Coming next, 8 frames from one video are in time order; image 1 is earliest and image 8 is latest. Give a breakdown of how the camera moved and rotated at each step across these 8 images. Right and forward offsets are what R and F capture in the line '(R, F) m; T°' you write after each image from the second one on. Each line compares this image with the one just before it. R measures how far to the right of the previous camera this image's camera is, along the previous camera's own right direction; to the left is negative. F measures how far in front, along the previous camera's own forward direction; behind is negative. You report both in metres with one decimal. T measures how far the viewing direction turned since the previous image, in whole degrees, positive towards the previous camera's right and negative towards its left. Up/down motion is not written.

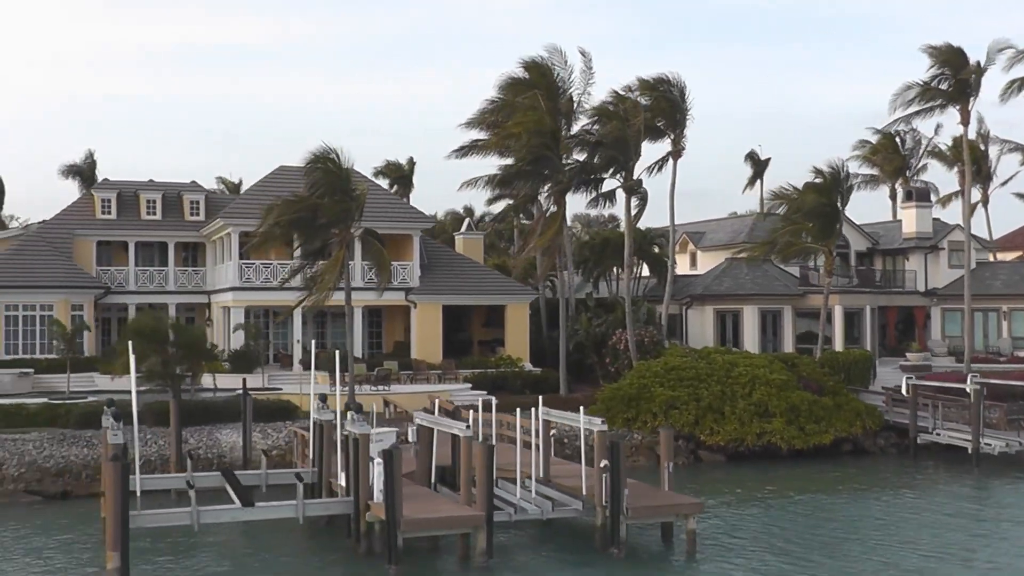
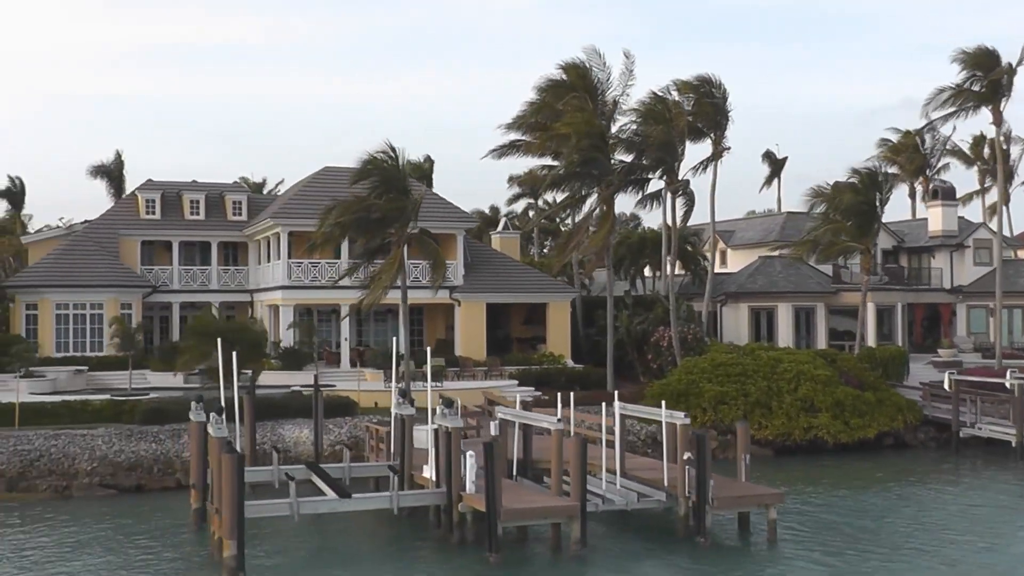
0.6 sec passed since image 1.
(-1.7, -0.6) m; 0°
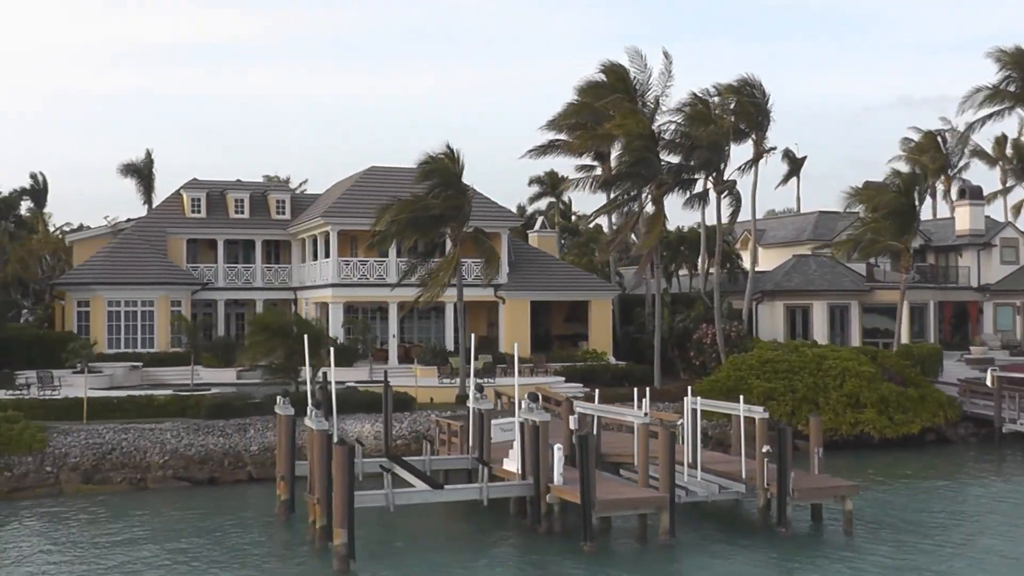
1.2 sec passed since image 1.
(-1.7, -0.6) m; 0°
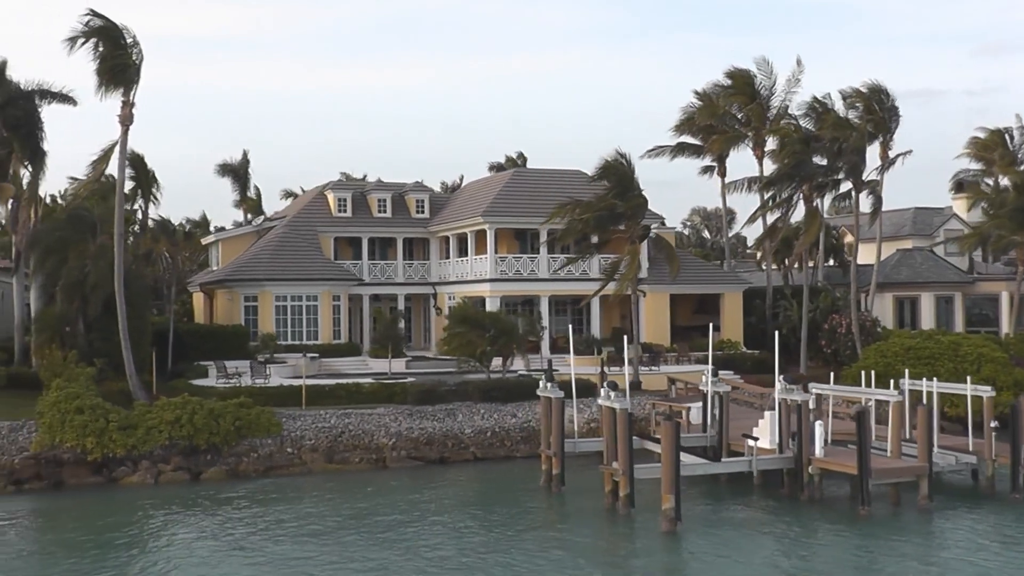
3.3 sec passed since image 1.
(-5.8, -2.3) m; +1°
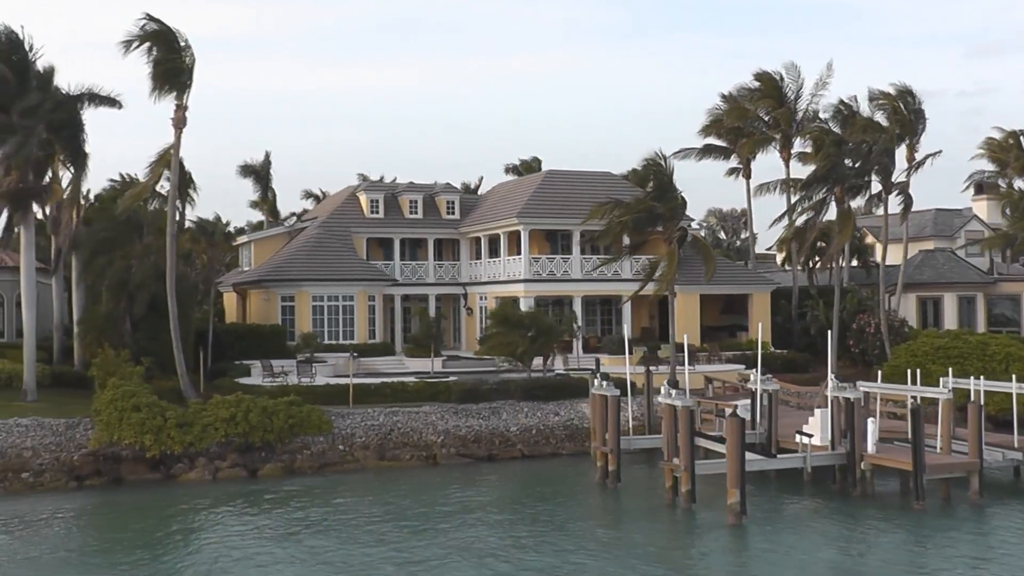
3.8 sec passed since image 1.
(-1.4, -0.6) m; 0°
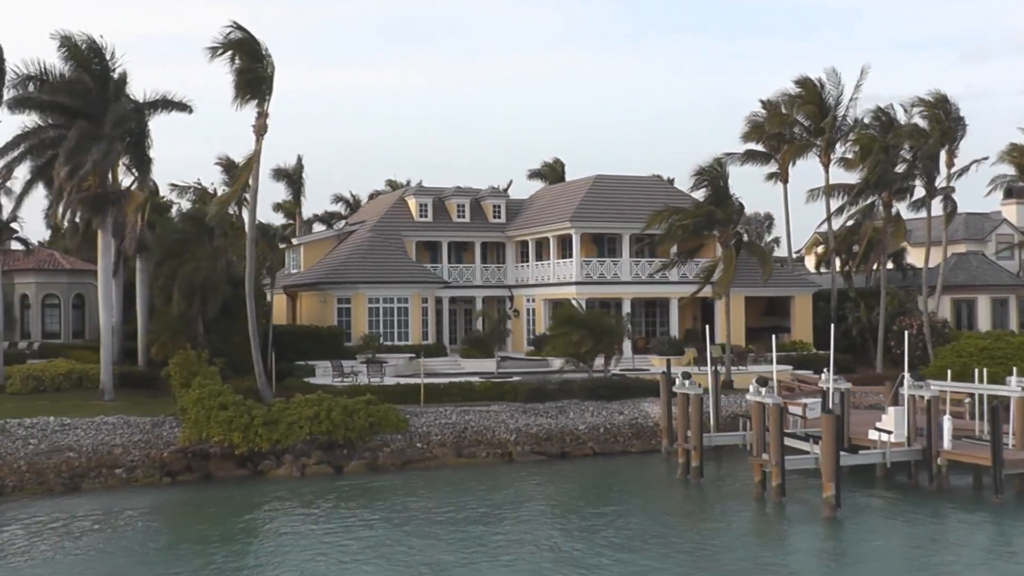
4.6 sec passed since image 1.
(-2.2, -1.0) m; 0°
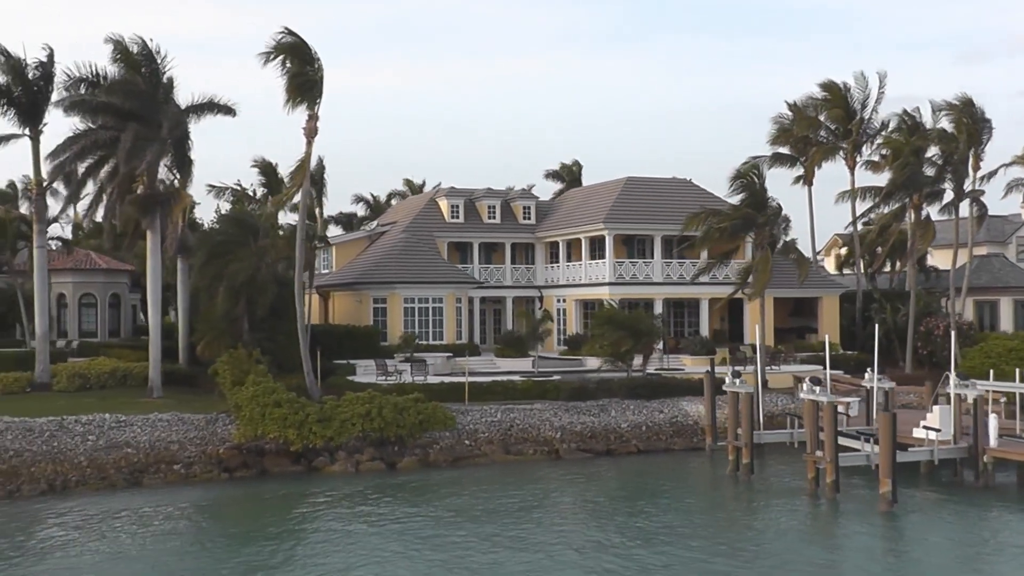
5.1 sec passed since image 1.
(-1.4, -0.6) m; 0°
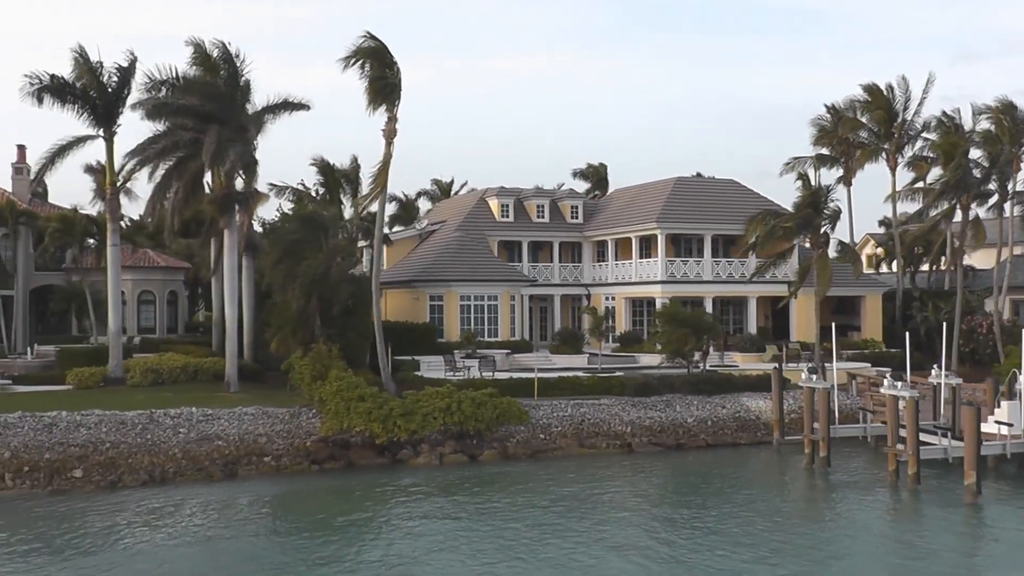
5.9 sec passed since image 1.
(-2.3, -1.0) m; 0°
